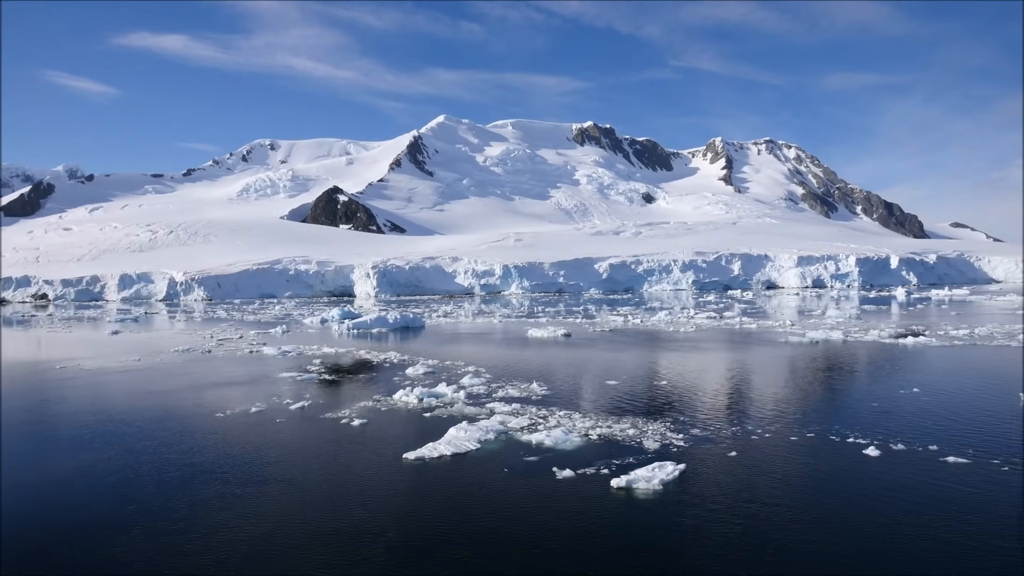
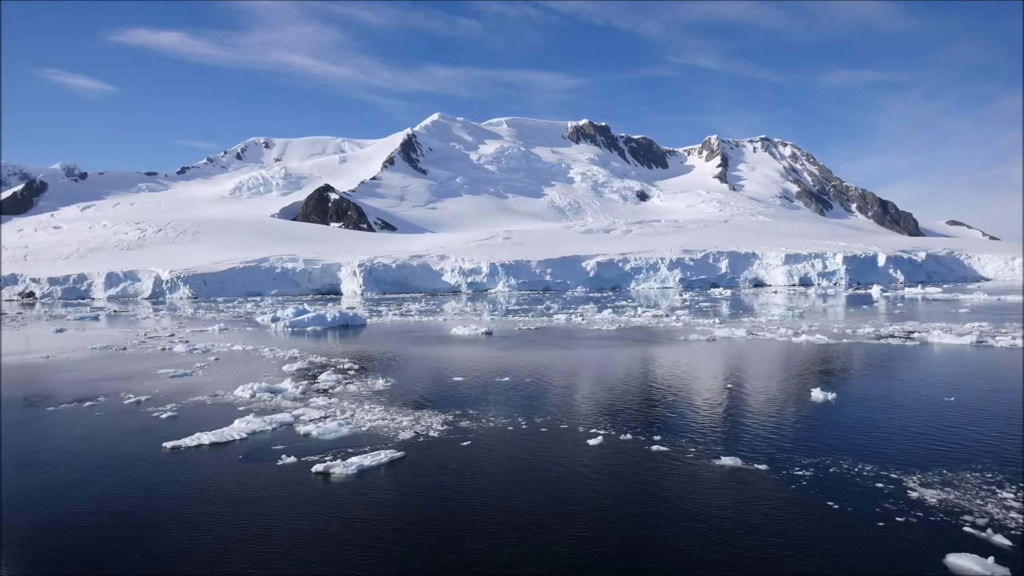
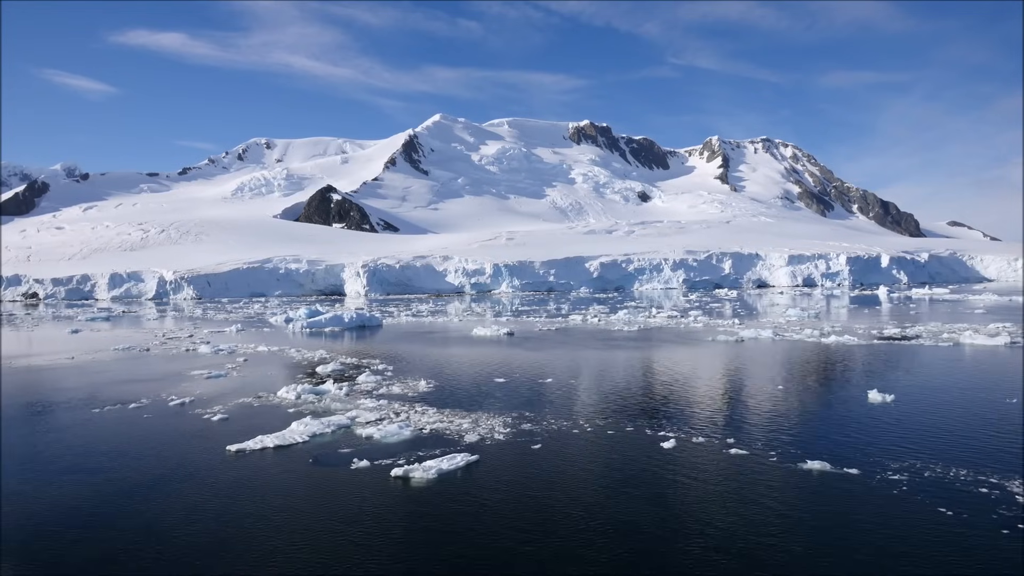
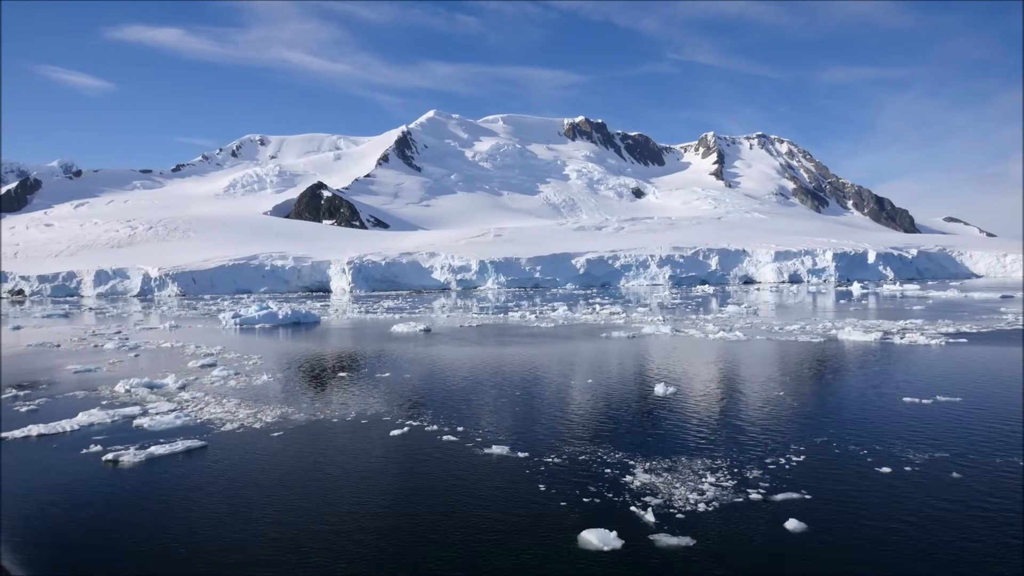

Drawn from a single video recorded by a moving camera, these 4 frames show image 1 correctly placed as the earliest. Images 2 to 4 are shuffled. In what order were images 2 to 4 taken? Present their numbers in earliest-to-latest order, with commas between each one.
3, 2, 4
